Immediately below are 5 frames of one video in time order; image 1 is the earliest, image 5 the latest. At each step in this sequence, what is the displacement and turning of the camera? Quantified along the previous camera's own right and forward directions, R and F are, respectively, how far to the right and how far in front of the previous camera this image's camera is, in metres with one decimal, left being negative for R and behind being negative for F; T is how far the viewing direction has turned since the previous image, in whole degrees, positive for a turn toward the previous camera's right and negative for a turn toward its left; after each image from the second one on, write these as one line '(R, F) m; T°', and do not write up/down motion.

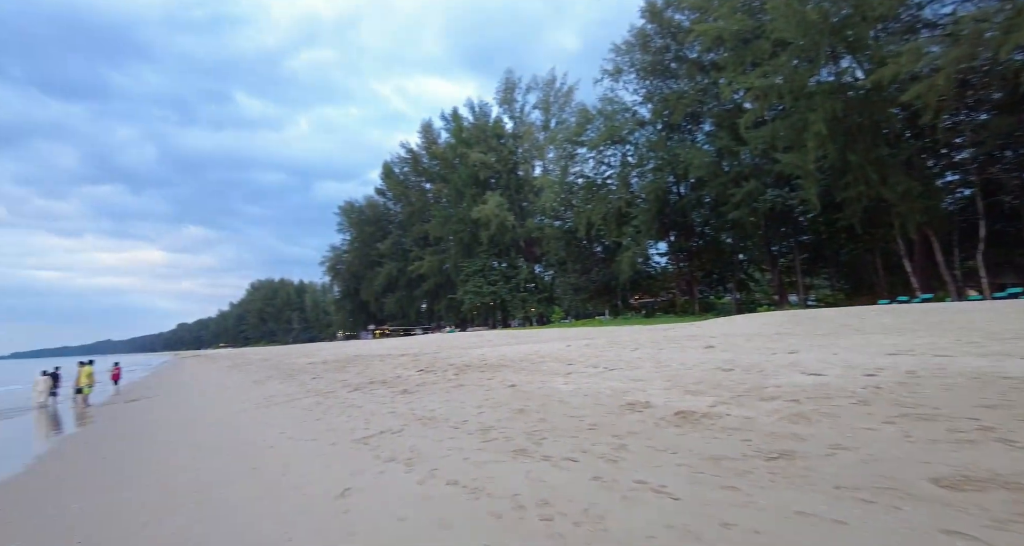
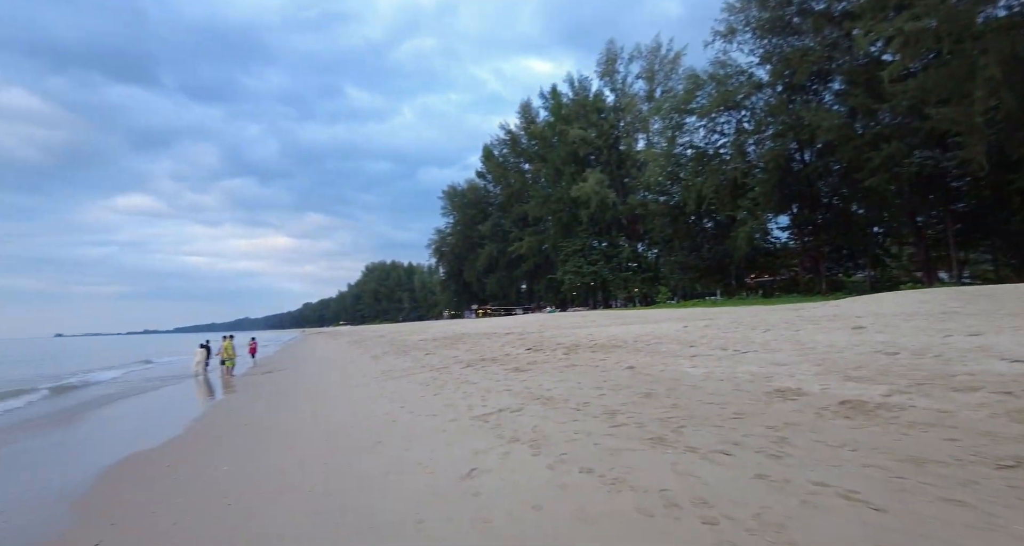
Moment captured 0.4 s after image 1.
(-0.3, +0.4) m; -12°
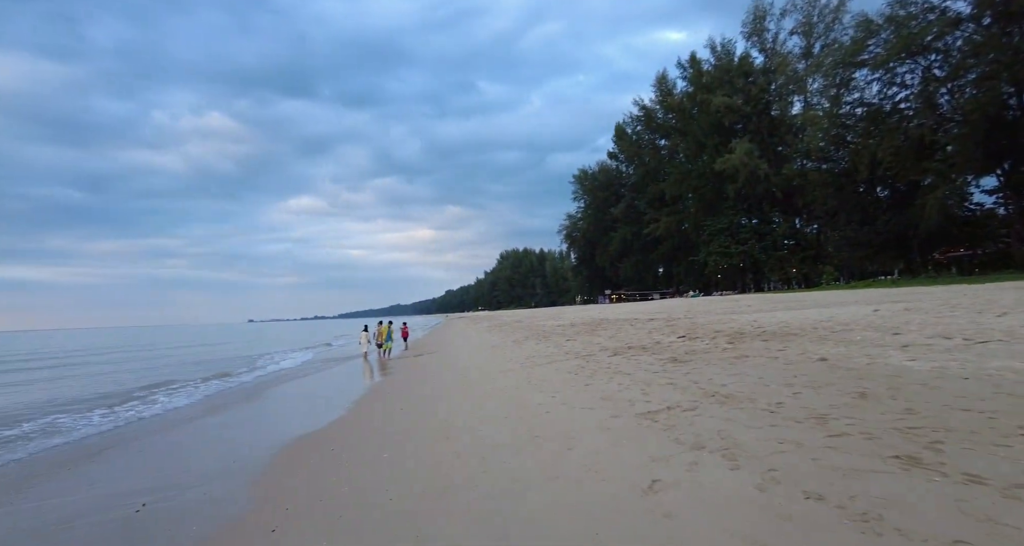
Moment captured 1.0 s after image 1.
(-0.3, +0.5) m; -16°
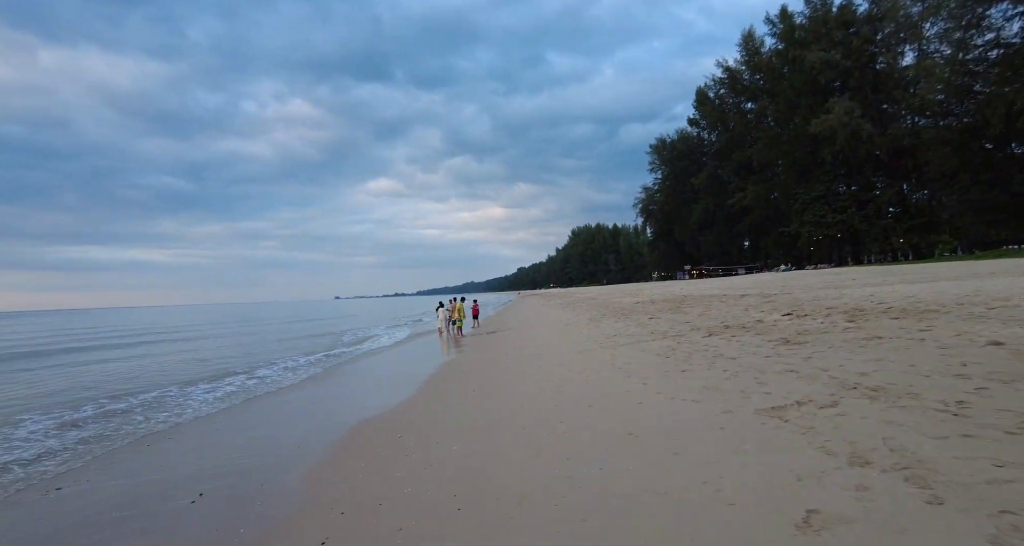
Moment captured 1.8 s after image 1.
(-0.1, +0.7) m; -9°
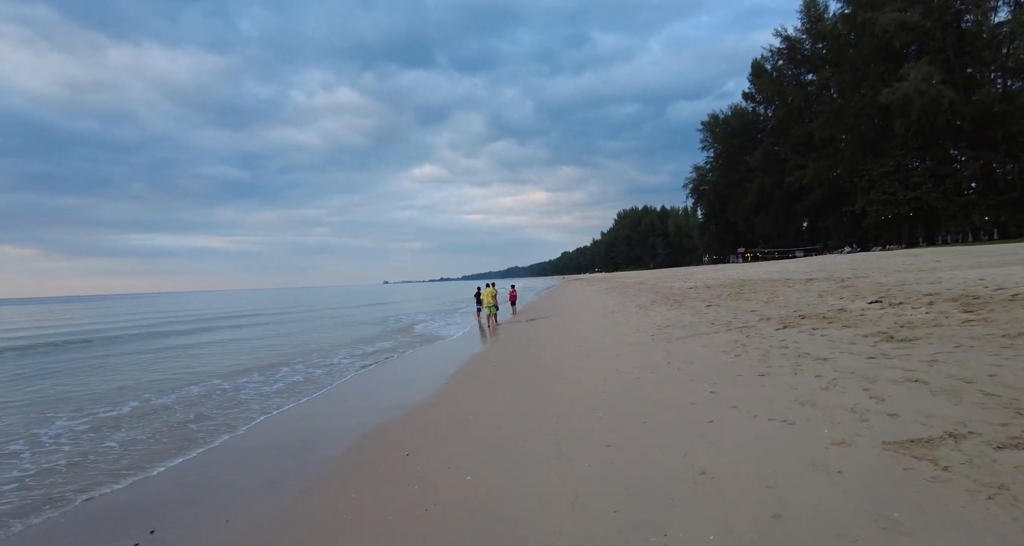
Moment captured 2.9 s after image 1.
(+0.1, +0.8) m; -5°
